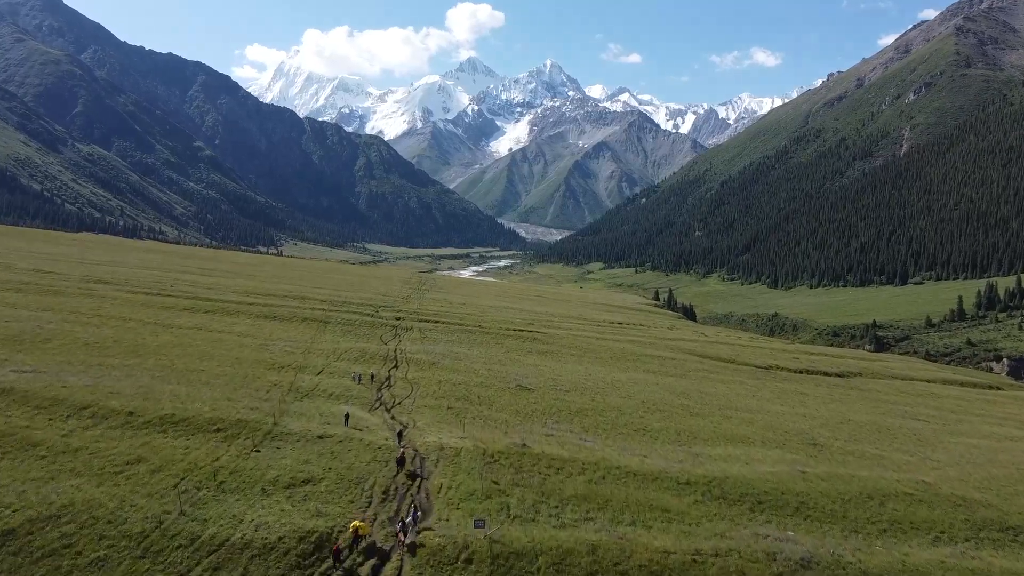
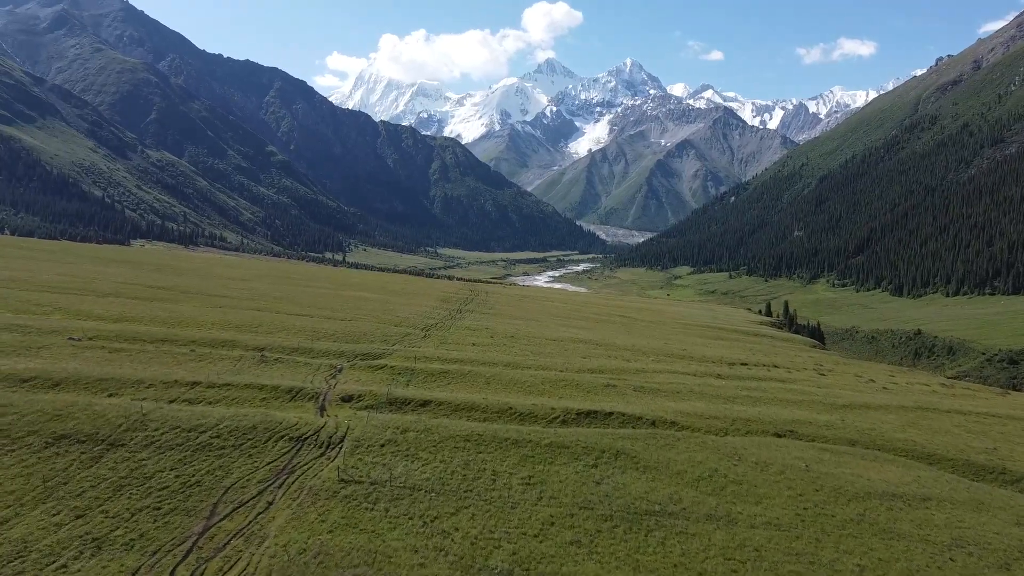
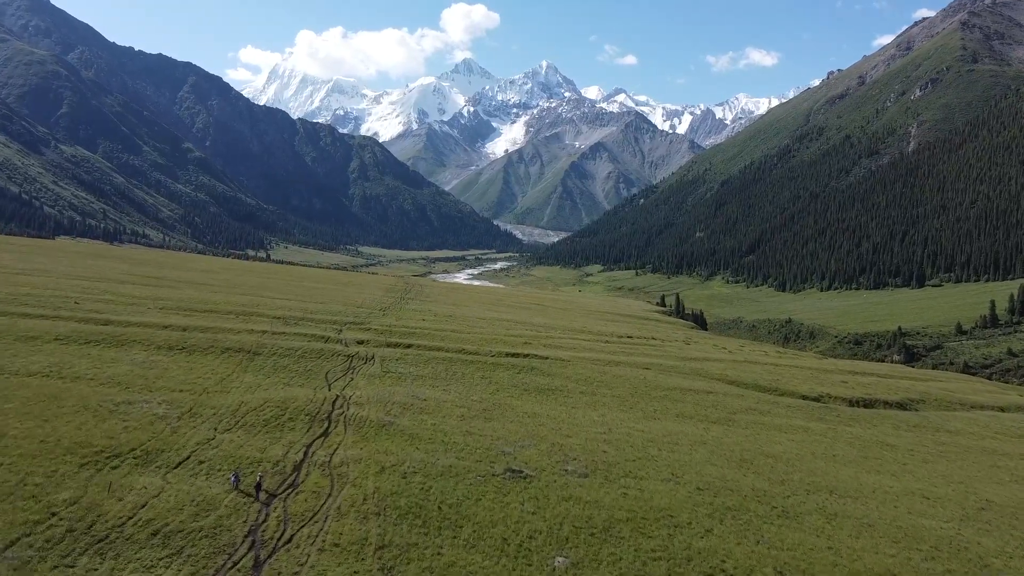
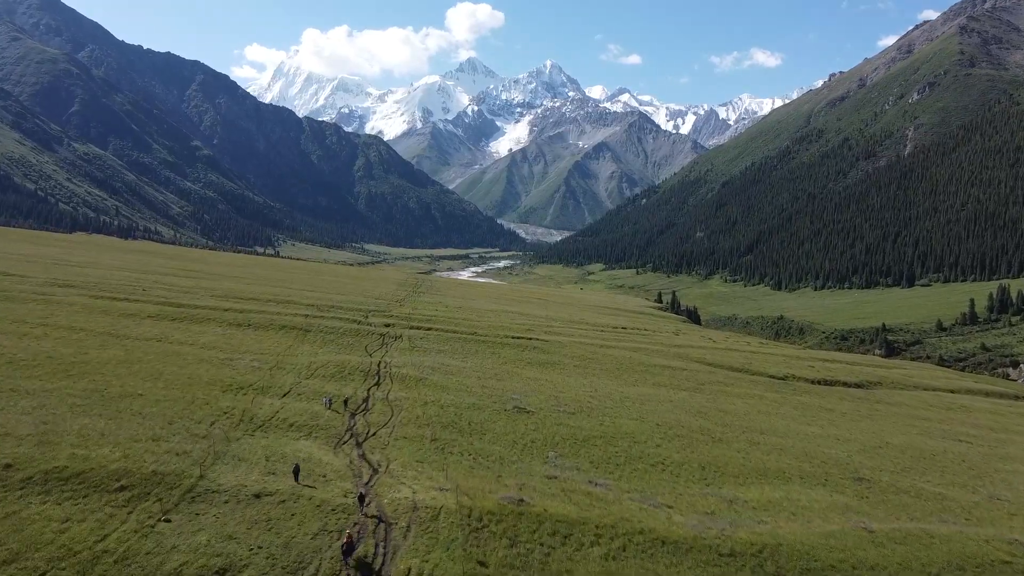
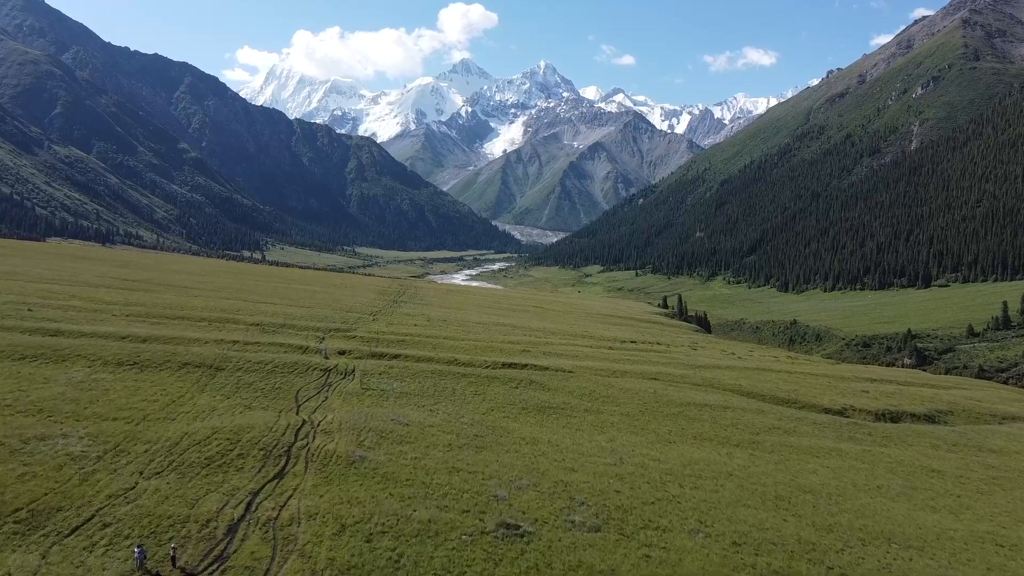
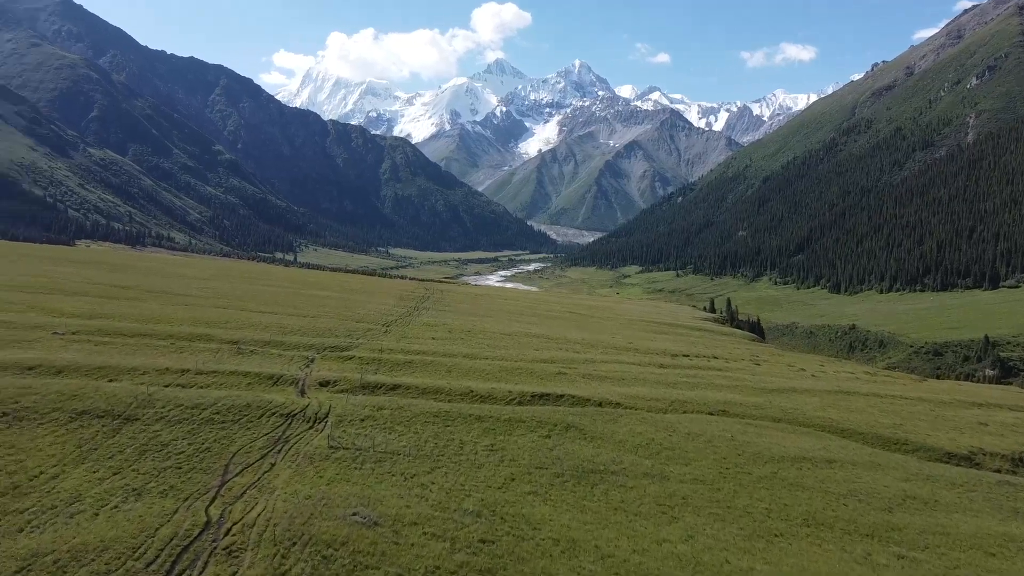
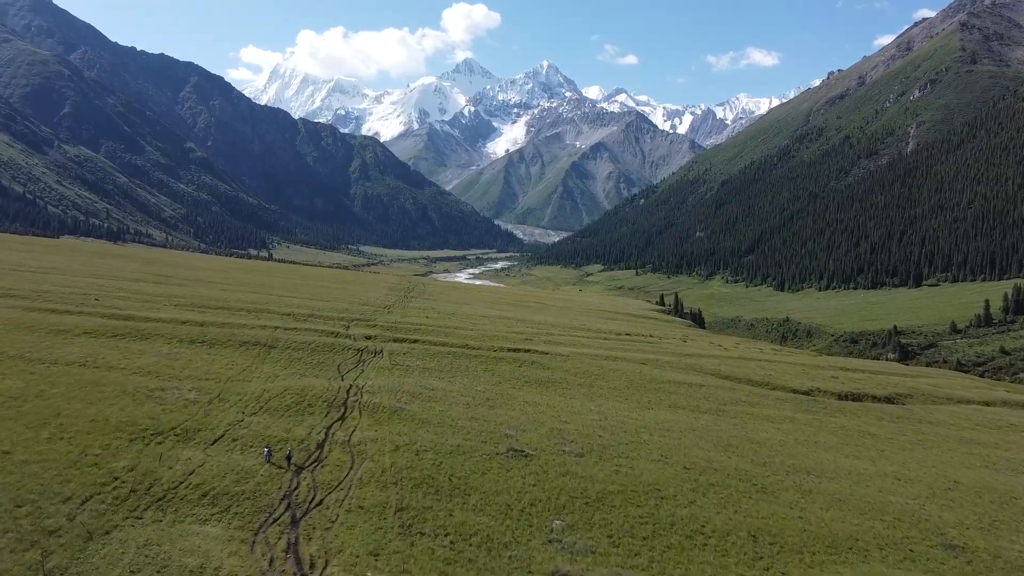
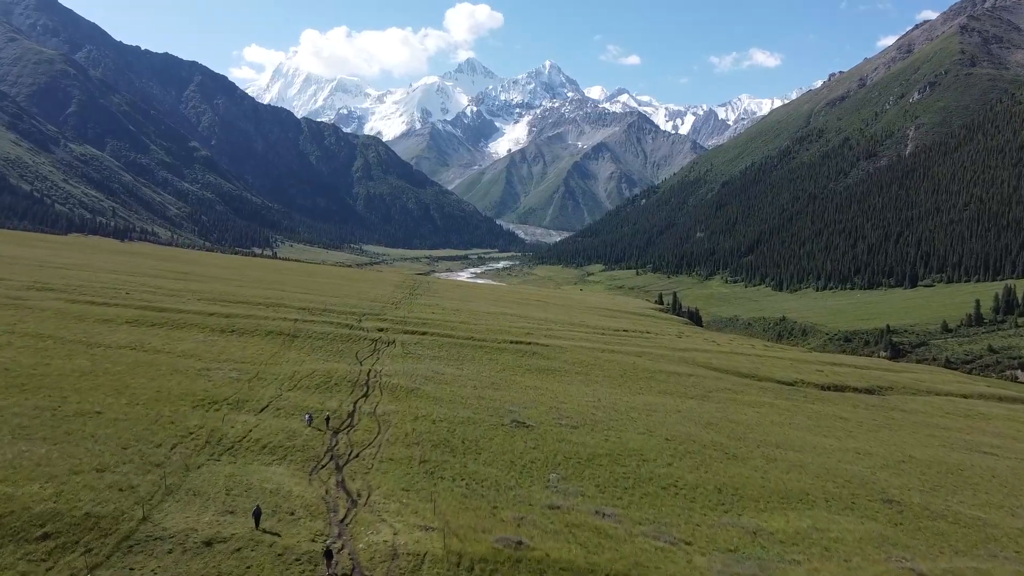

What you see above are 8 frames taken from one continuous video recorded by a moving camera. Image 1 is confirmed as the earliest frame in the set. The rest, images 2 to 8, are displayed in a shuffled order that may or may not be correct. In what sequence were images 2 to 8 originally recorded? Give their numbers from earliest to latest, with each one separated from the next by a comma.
4, 8, 7, 3, 5, 6, 2
